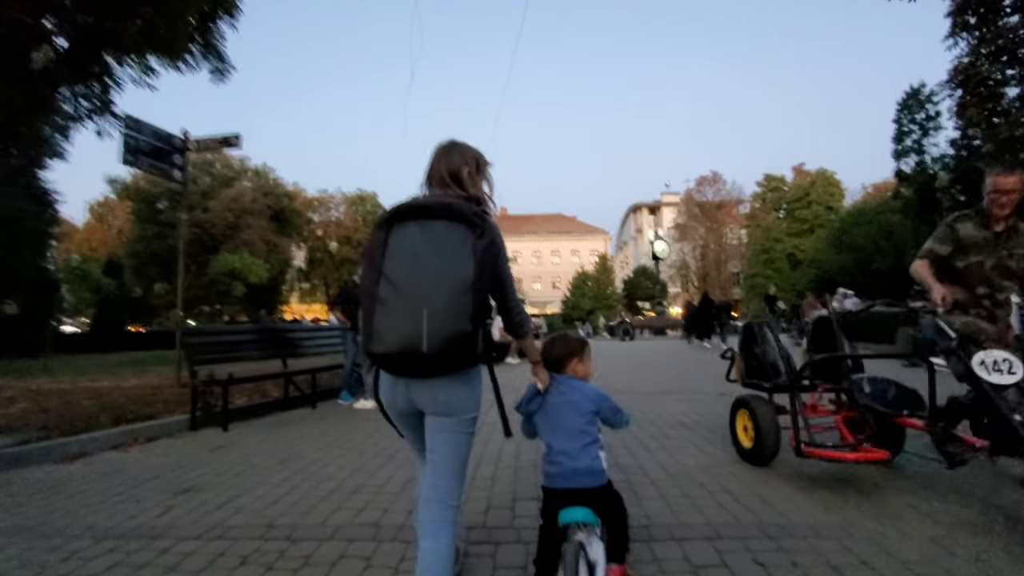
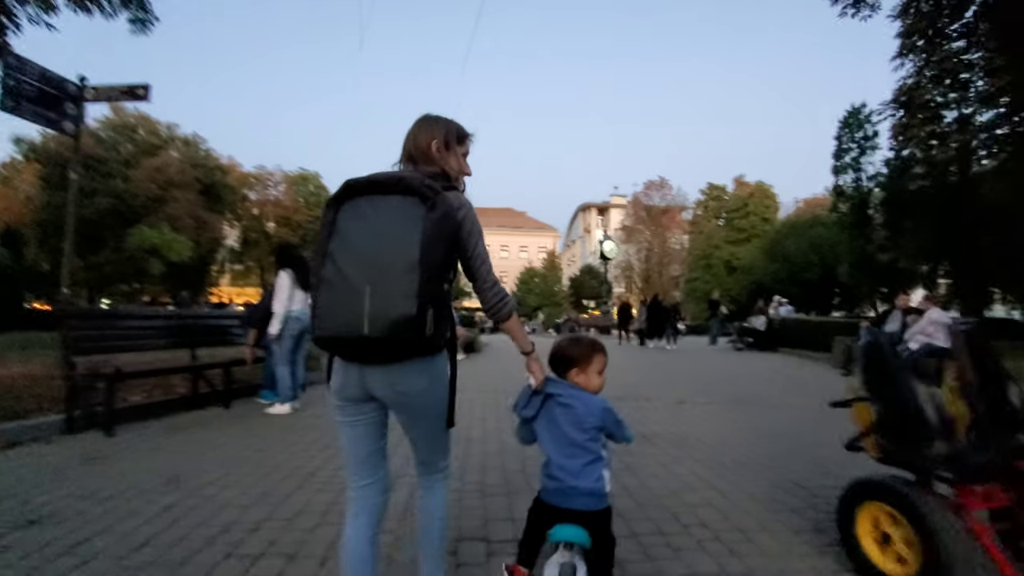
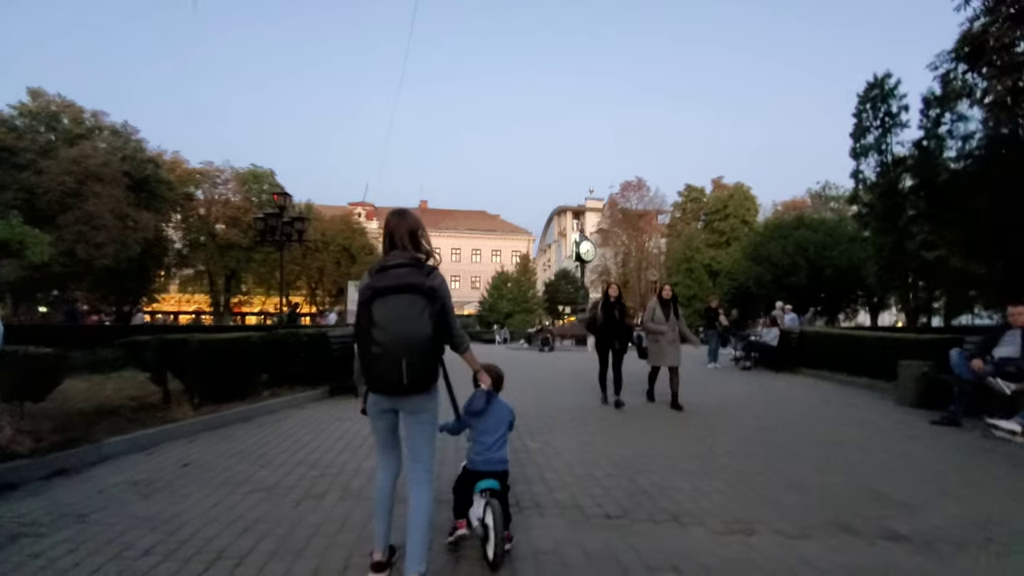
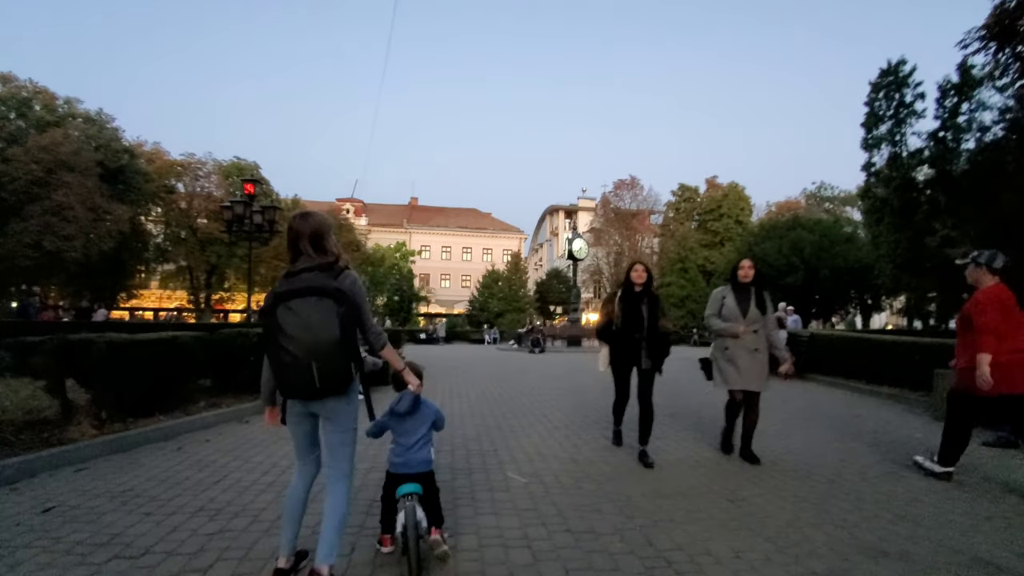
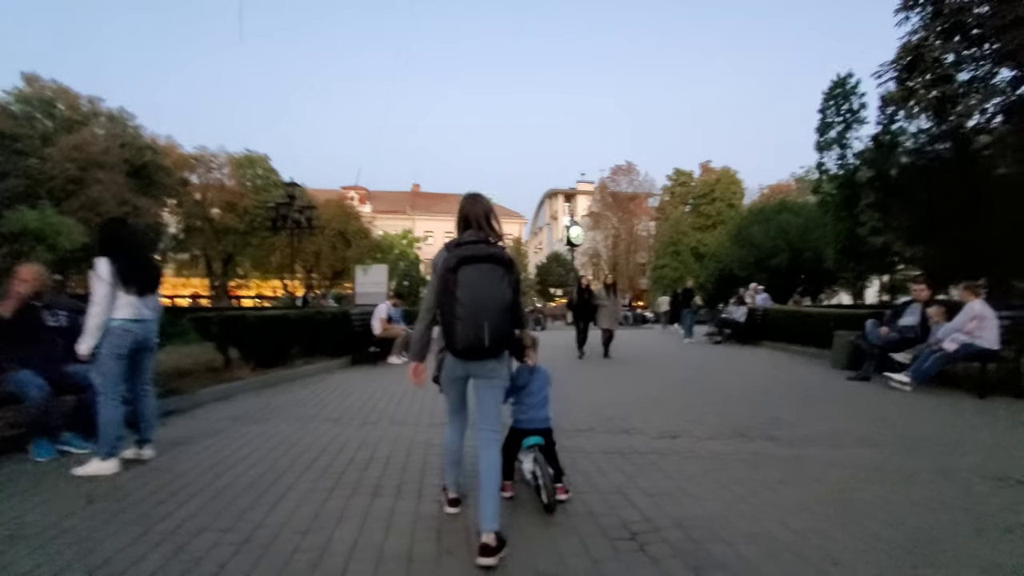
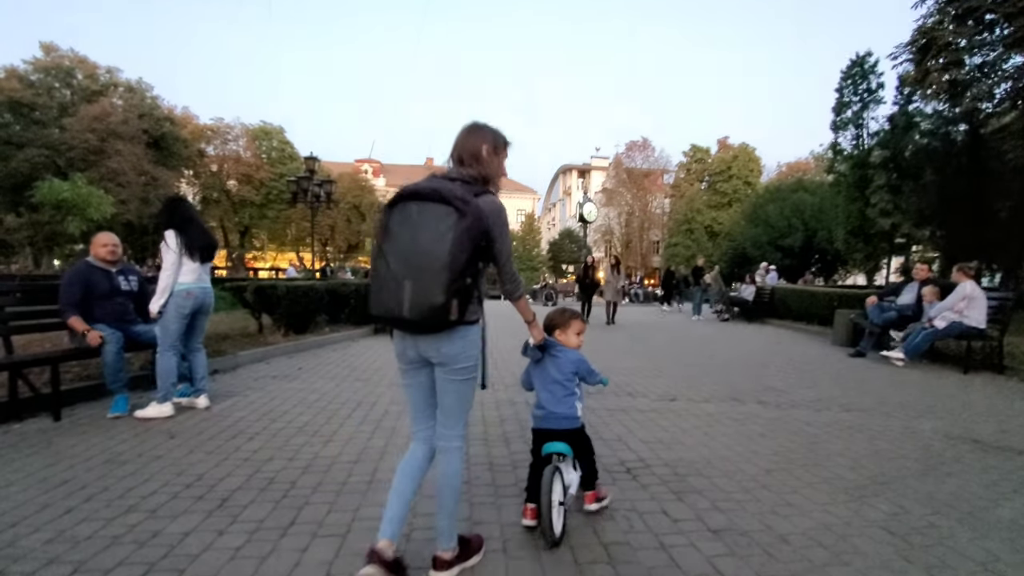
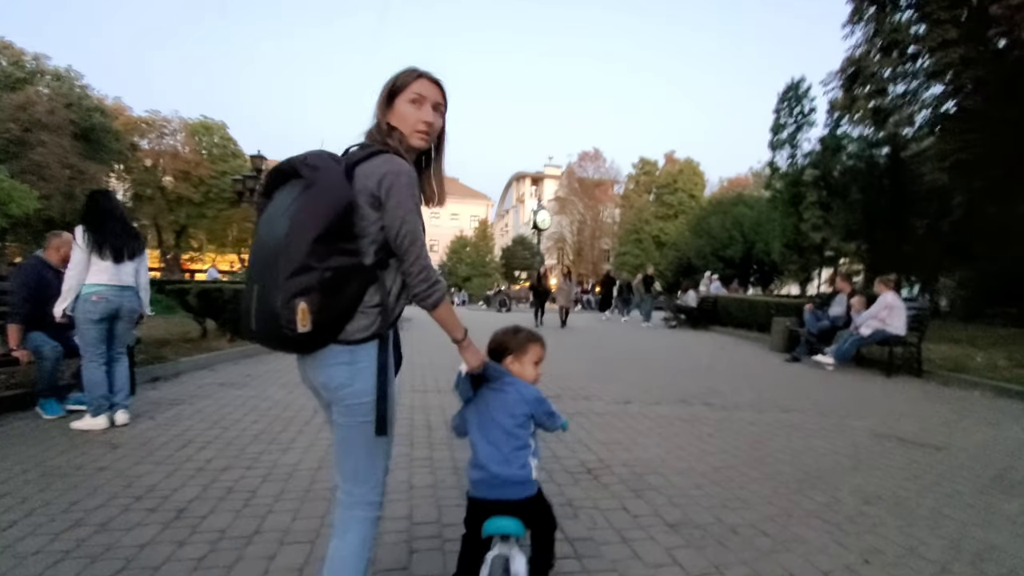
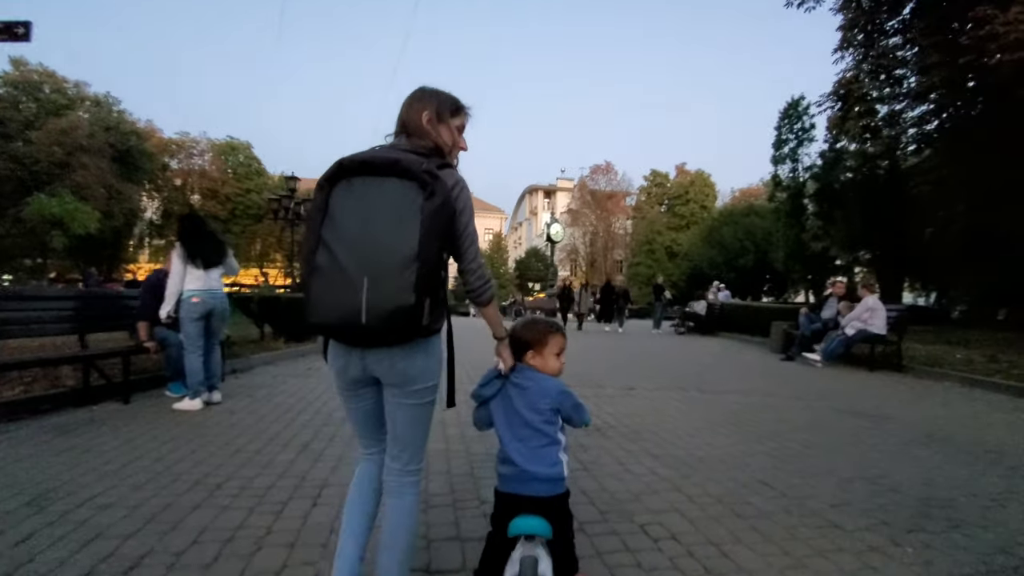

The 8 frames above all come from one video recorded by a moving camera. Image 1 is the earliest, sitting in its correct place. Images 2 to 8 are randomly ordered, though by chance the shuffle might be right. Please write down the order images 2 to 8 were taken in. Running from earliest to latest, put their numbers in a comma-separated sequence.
2, 8, 7, 6, 5, 3, 4
